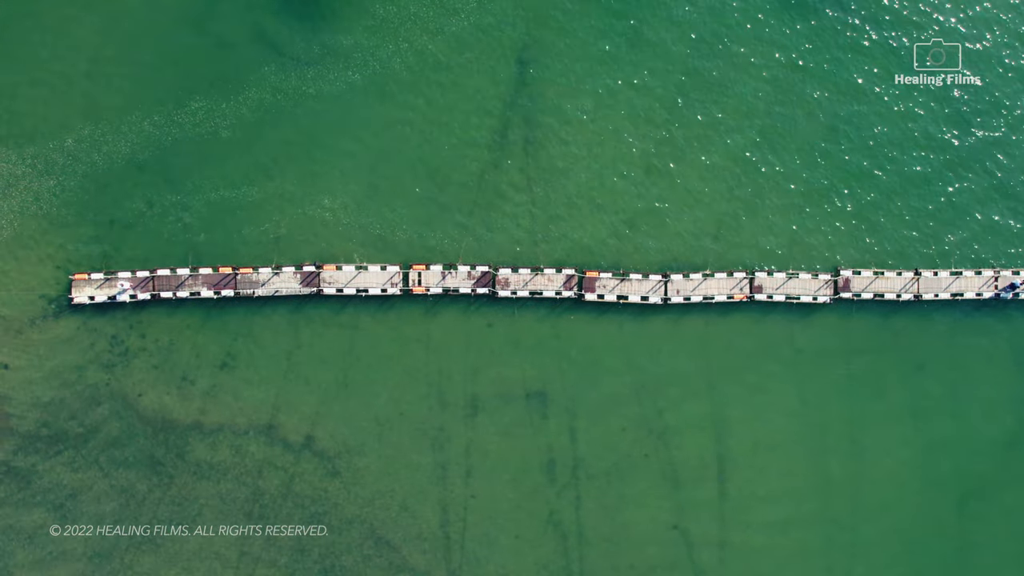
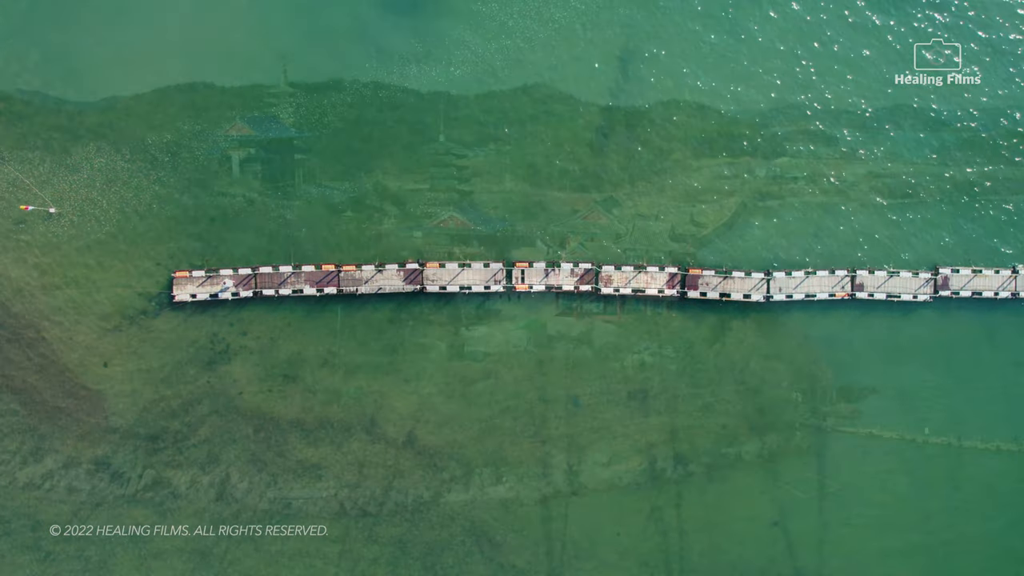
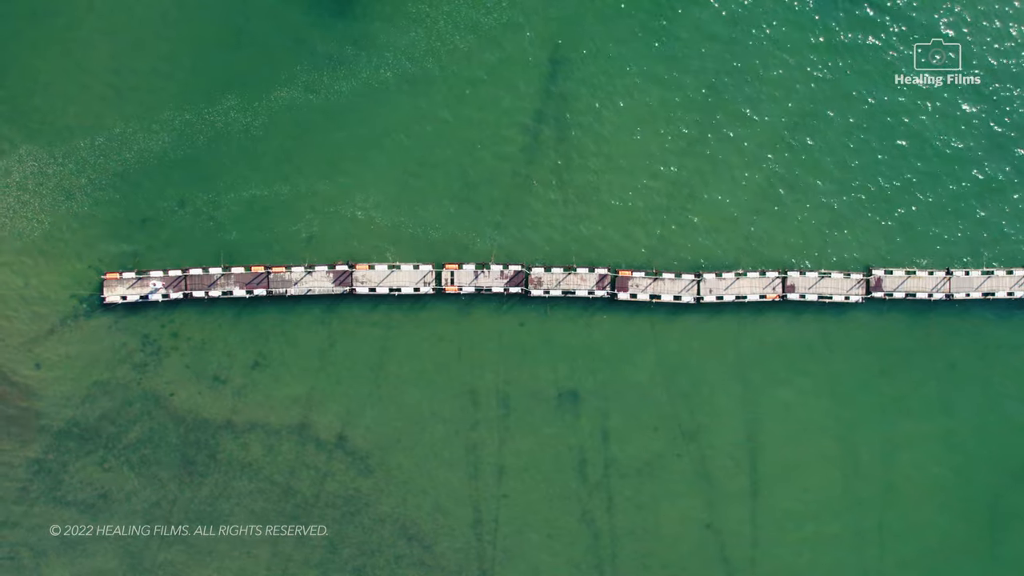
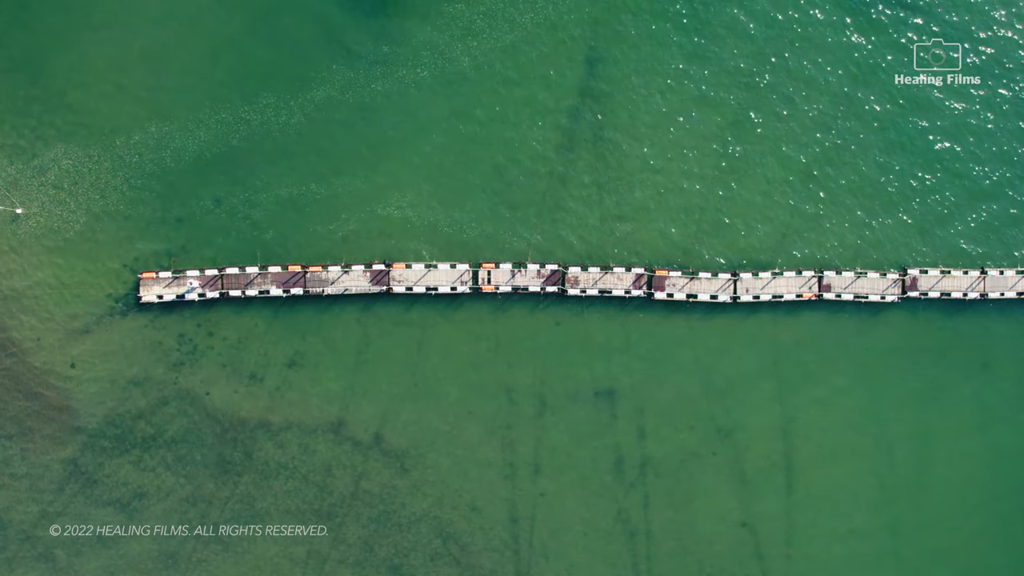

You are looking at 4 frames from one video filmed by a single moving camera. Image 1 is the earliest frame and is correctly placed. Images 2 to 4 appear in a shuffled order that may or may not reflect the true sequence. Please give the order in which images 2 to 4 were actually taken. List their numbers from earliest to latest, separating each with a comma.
3, 4, 2
